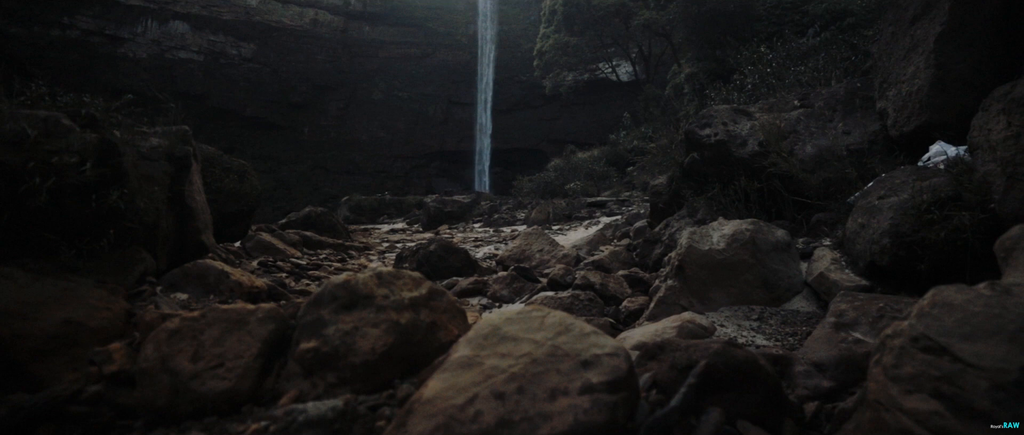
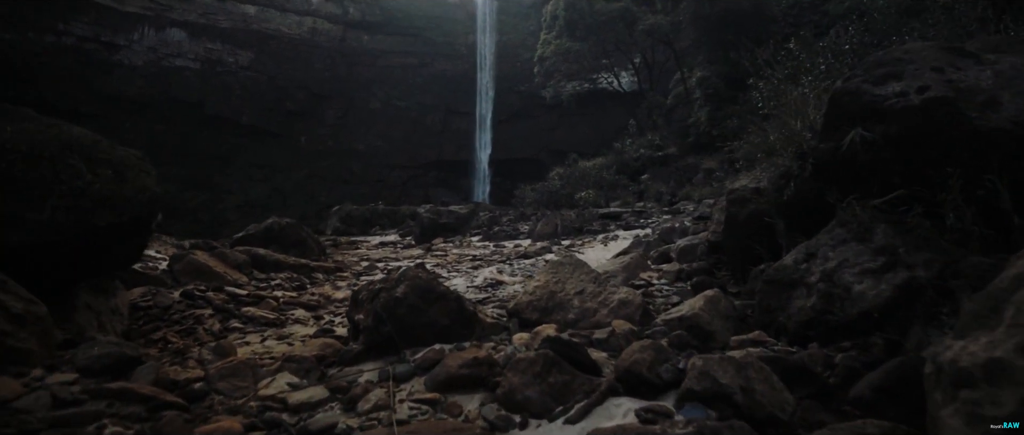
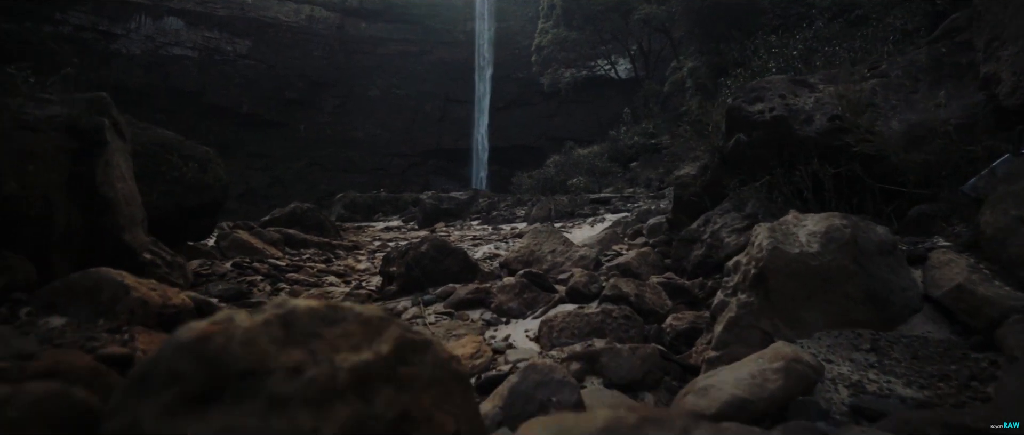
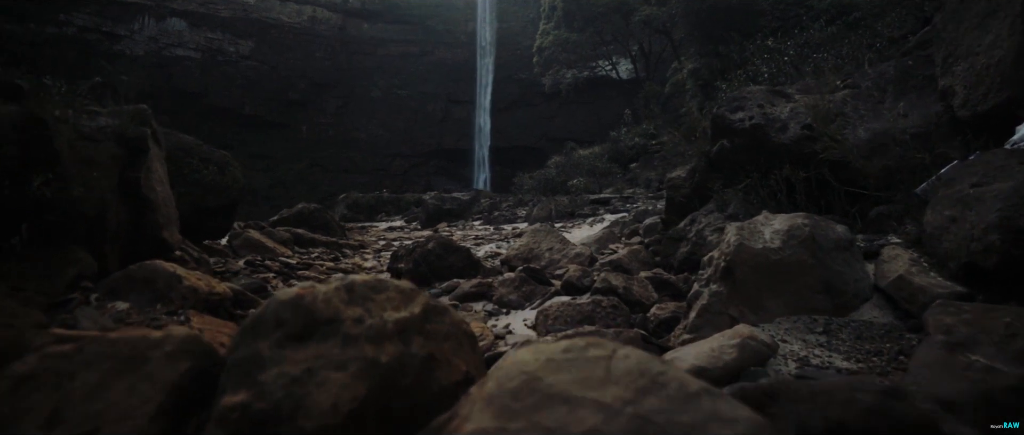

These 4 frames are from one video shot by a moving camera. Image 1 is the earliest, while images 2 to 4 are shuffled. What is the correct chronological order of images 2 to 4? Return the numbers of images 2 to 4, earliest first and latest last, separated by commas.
4, 3, 2
